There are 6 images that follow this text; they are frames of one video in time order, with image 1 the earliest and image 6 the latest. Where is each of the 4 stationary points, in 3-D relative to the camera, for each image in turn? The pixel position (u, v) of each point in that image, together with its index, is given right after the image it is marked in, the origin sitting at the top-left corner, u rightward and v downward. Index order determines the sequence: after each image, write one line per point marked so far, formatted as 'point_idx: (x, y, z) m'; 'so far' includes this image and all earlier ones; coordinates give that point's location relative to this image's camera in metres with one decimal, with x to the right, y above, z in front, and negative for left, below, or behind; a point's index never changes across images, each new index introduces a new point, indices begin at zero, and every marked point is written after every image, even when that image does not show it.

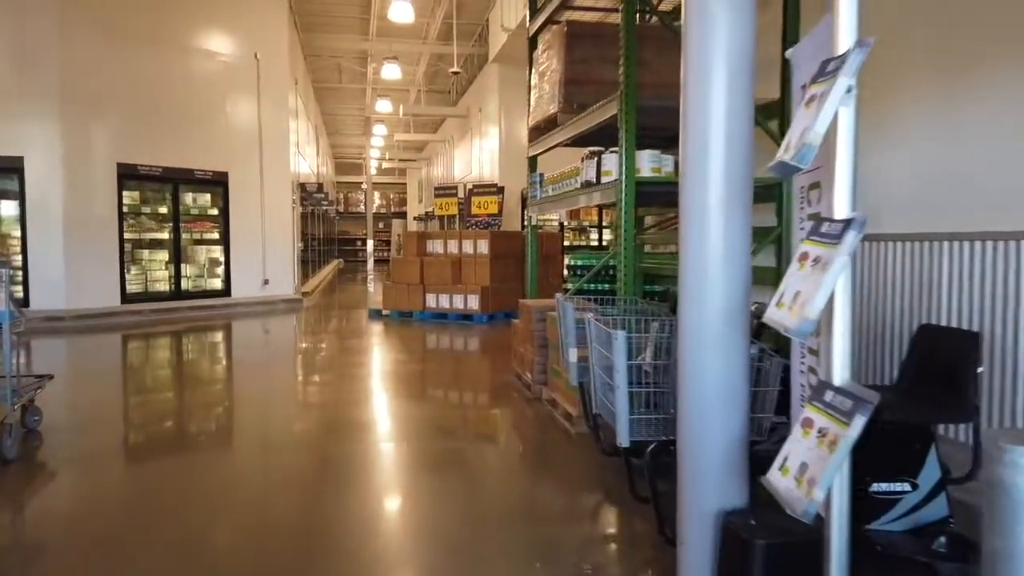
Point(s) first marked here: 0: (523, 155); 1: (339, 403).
0: (+0.2, +2.5, +13.3) m
1: (-1.7, -1.0, +6.8) m
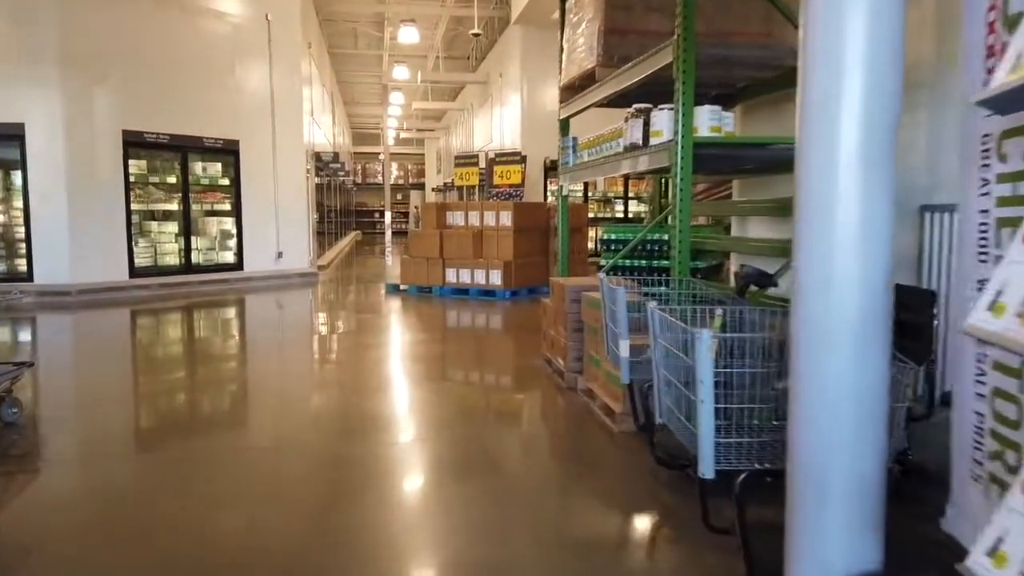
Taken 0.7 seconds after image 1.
0: (+0.6, +3.0, +12.7) m
1: (-1.4, -0.8, +6.3) m
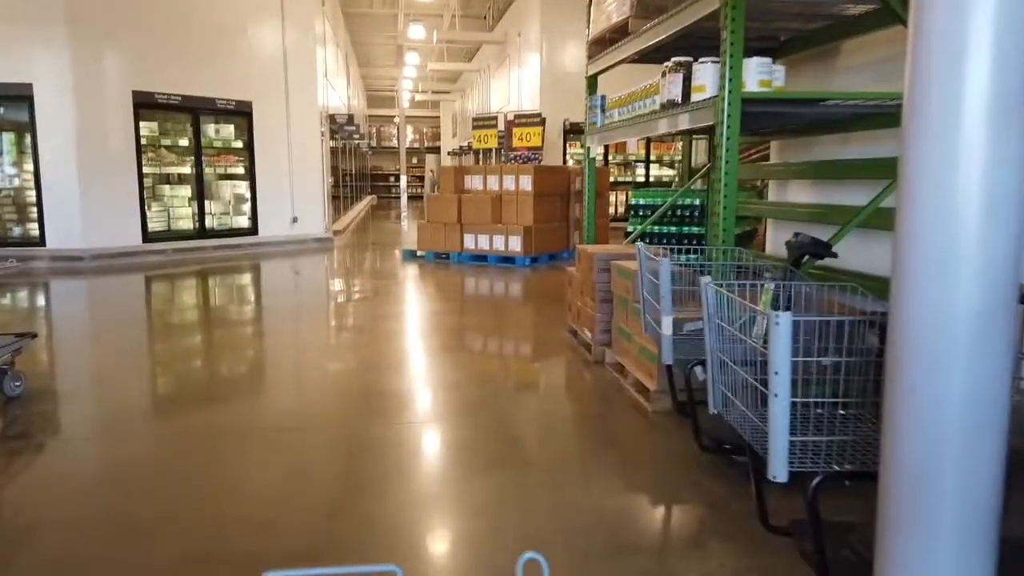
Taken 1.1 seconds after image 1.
0: (+1.0, +3.6, +12.3) m
1: (-1.2, -0.5, +6.2) m
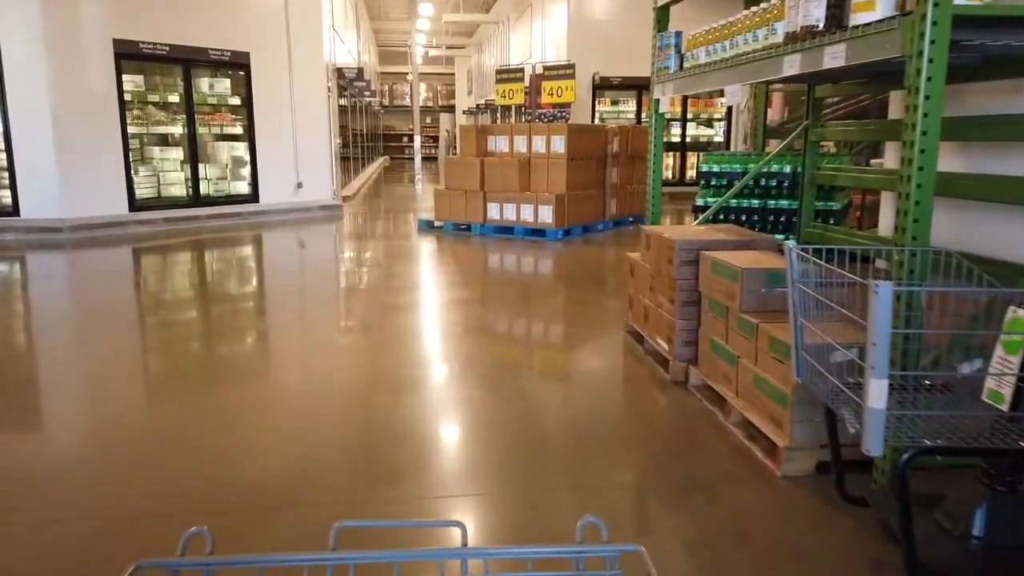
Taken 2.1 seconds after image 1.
0: (+1.4, +4.0, +11.1) m
1: (-1.0, -0.4, +5.3) m
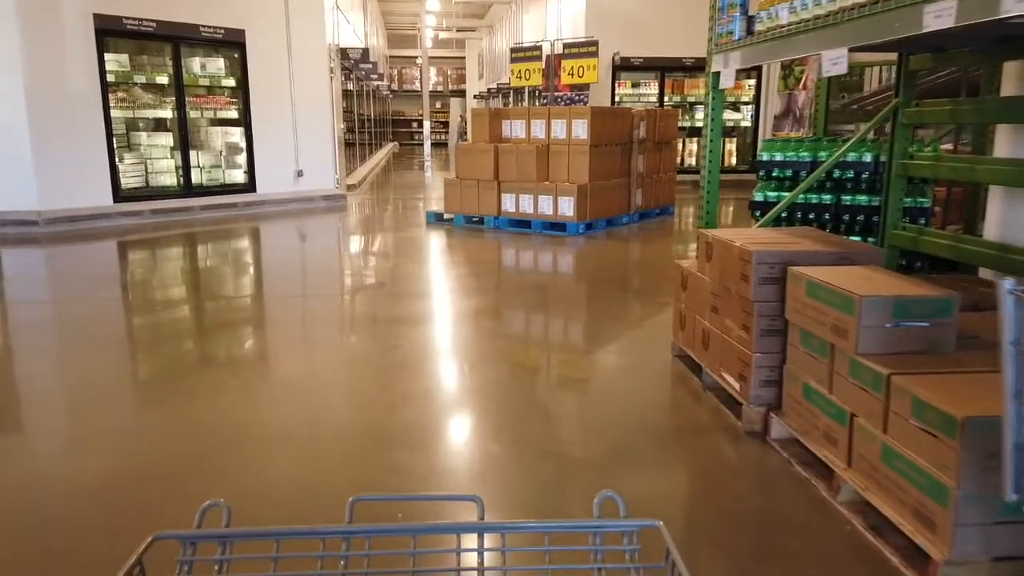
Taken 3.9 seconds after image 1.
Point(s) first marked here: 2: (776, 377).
0: (+1.6, +4.1, +10.4) m
1: (-0.8, -0.4, +4.7) m
2: (+0.9, -0.3, +2.3) m
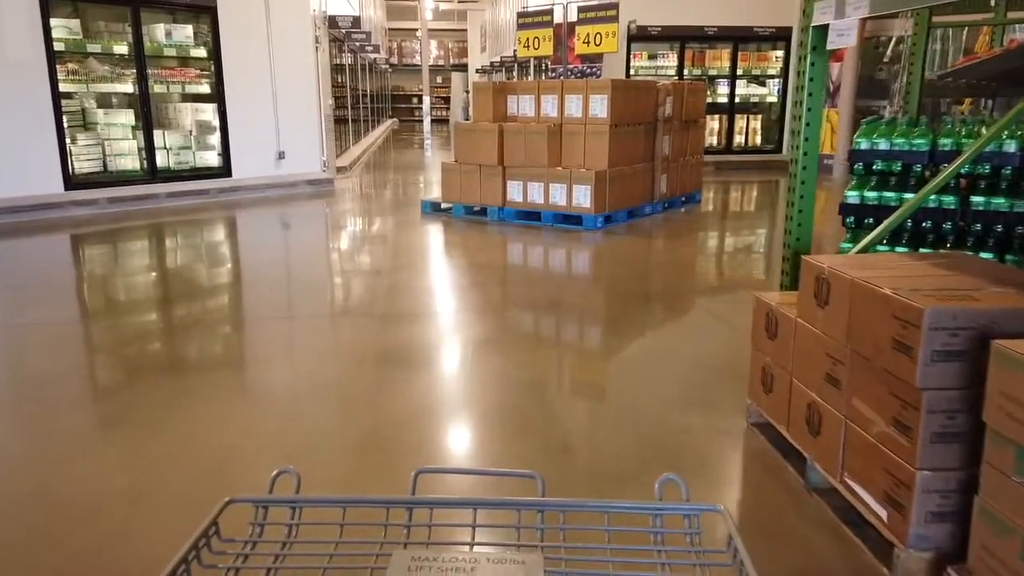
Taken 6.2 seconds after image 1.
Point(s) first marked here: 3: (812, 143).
0: (+1.7, +4.2, +9.4) m
1: (-0.8, -0.5, +3.8) m
2: (+0.9, -0.5, +1.5) m
3: (+1.0, +0.5, +2.3) m
